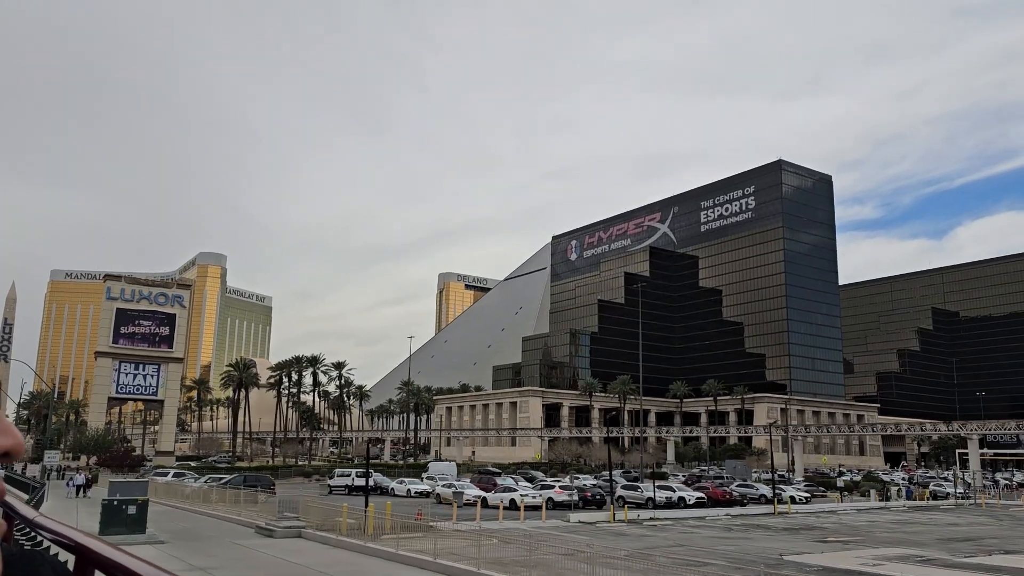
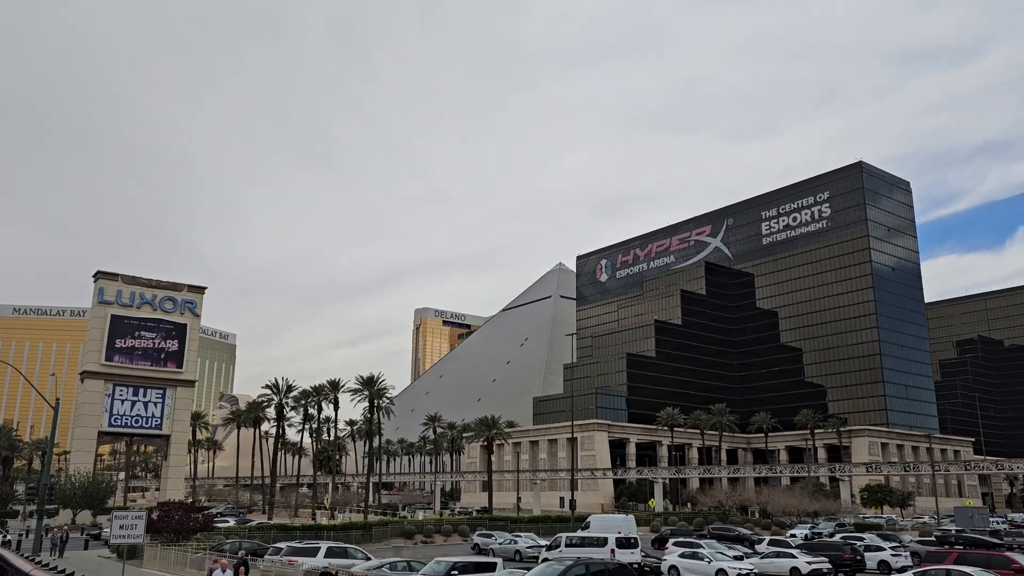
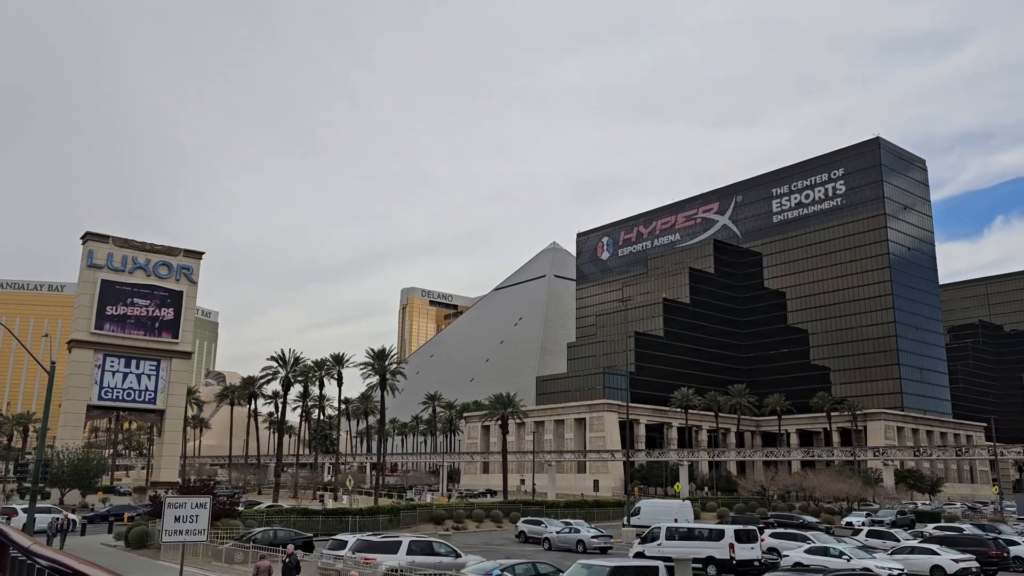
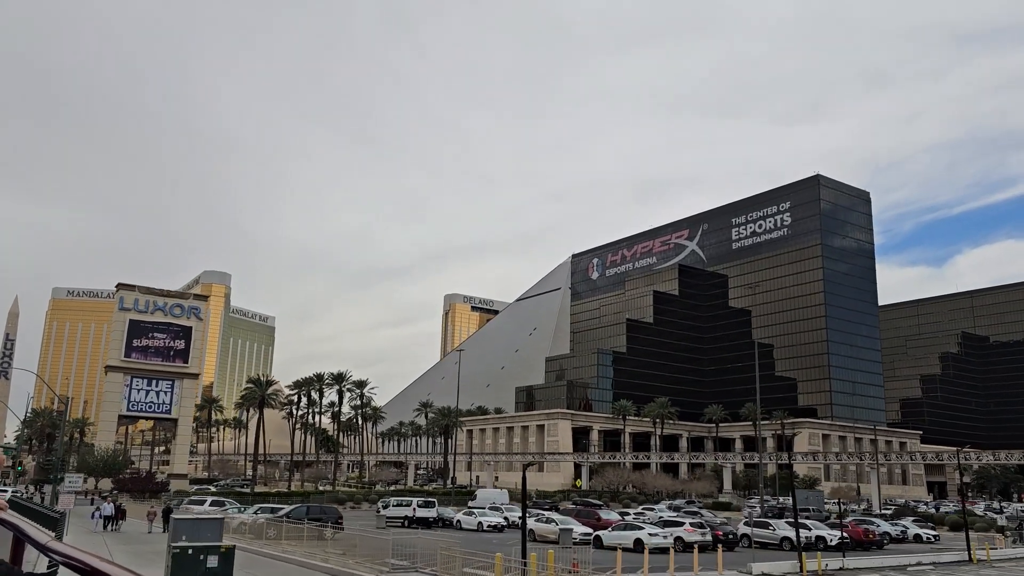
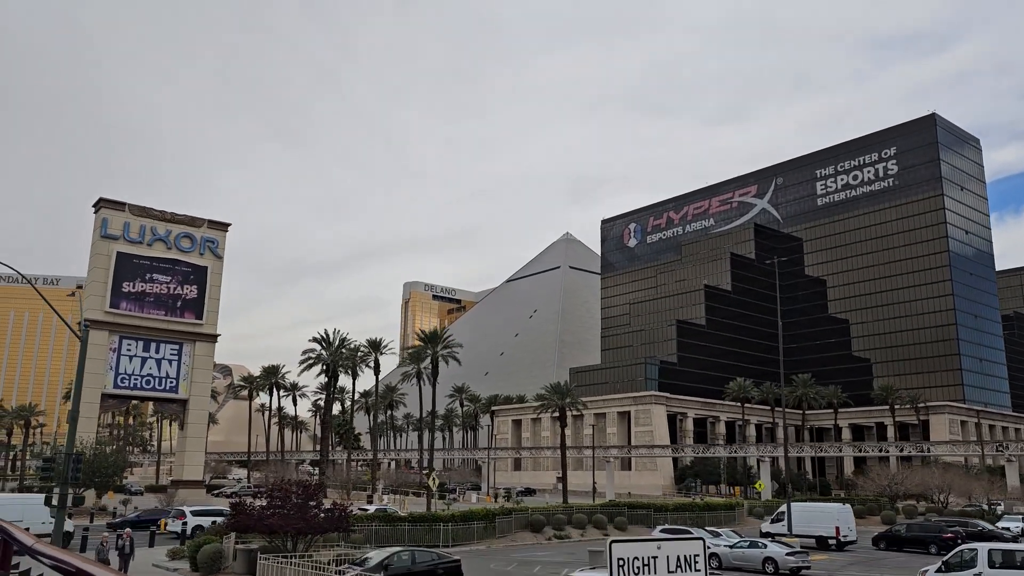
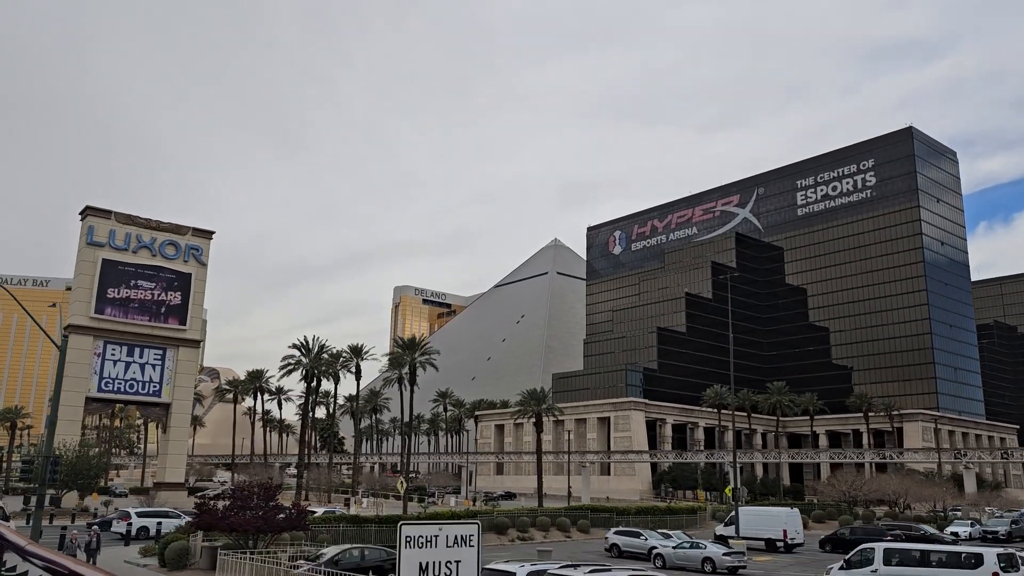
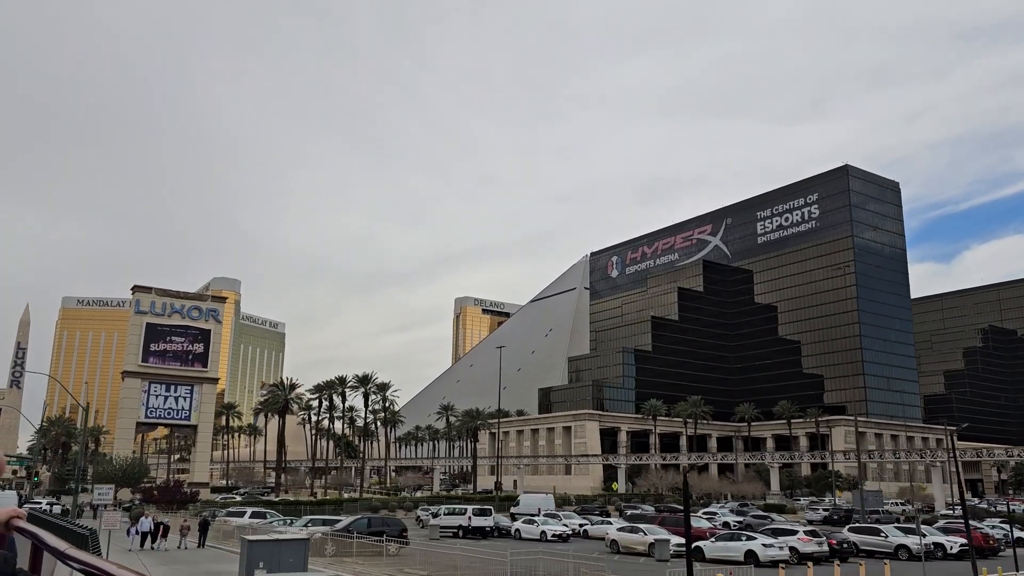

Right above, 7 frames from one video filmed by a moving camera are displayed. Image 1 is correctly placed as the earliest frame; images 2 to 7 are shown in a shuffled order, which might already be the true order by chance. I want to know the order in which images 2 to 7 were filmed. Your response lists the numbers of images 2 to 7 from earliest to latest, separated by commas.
4, 7, 2, 3, 6, 5
